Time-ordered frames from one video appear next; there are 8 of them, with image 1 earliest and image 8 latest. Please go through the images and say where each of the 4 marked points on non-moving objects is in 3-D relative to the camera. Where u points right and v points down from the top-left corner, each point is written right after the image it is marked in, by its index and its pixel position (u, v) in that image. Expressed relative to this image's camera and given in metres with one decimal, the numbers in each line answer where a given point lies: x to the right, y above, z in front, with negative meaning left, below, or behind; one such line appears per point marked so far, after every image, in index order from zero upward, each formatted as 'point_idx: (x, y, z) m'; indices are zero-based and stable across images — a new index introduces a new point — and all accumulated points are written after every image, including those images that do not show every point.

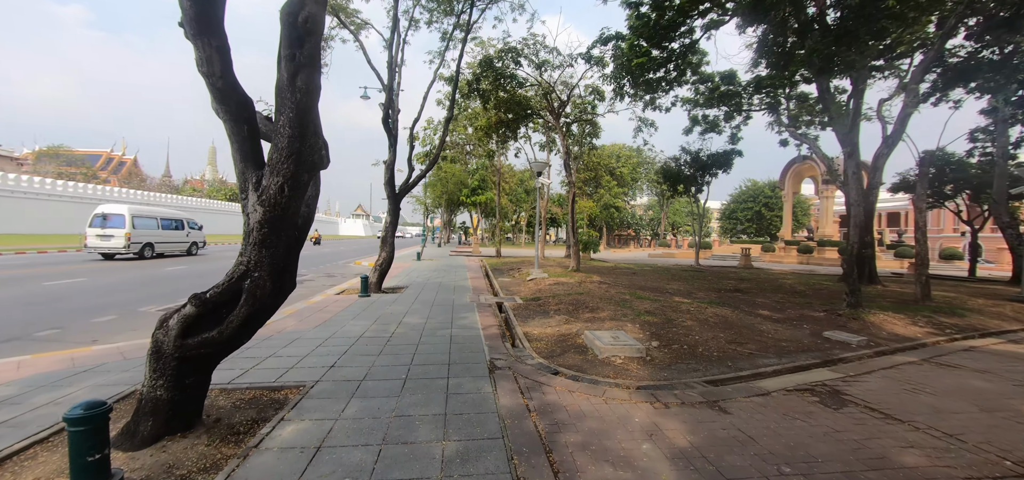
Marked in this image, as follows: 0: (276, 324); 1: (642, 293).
0: (-3.6, -1.3, +5.4) m
1: (+3.4, -1.3, +9.4) m
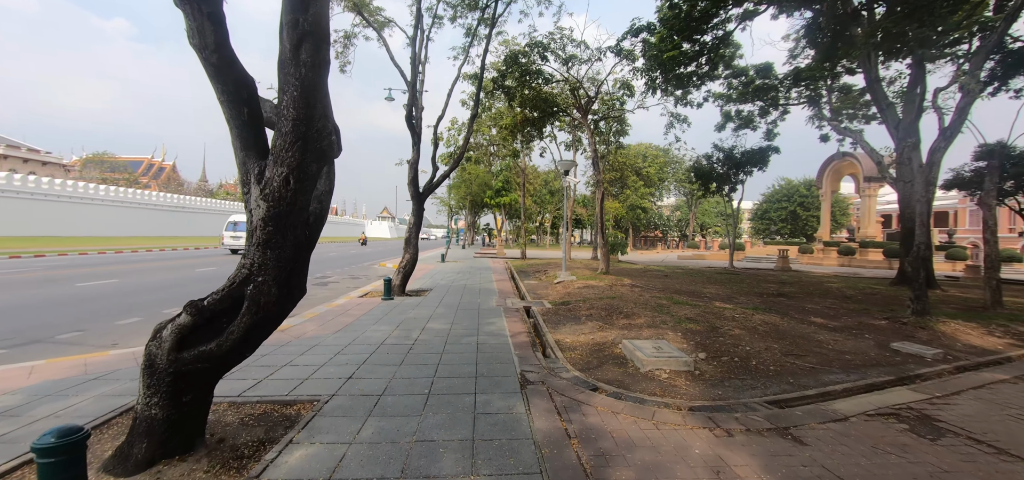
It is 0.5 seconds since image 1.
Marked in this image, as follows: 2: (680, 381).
0: (-3.2, -1.3, +5.2) m
1: (+4.0, -1.3, +8.8) m
2: (+1.8, -1.5, +4.0) m
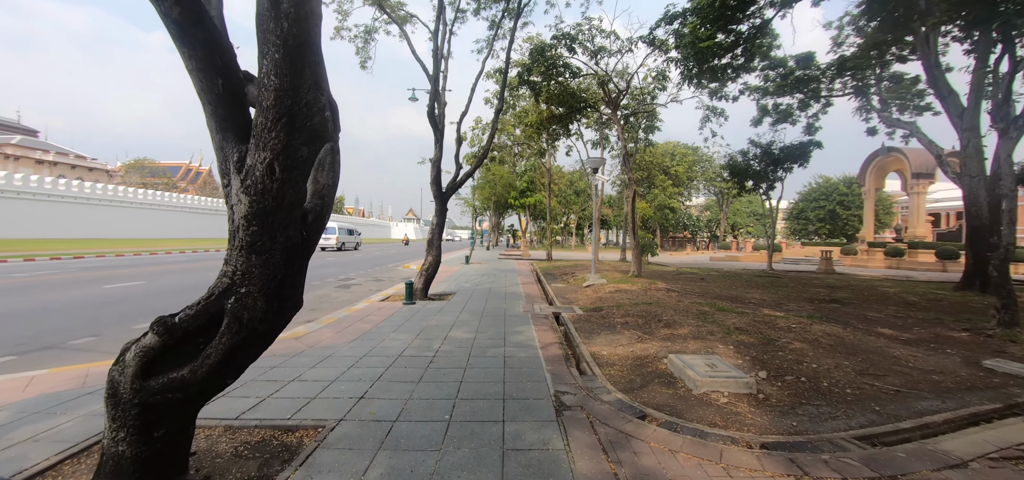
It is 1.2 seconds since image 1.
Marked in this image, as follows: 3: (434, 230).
0: (-2.8, -1.3, +5.0) m
1: (+4.6, -1.4, +8.0) m
2: (+2.1, -1.6, +3.4) m
3: (-1.9, +0.2, +8.6) m
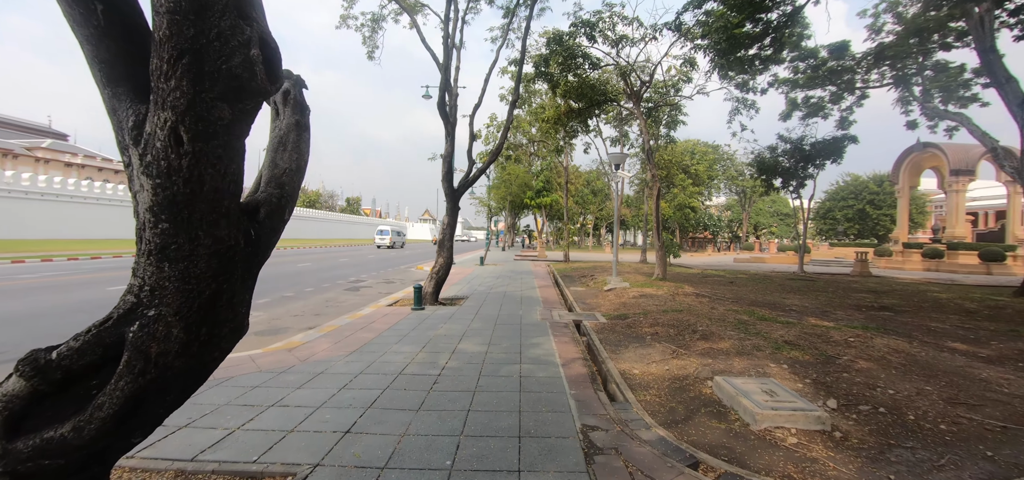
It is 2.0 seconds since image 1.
0: (-2.6, -1.3, +4.5) m
1: (+5.0, -1.4, +7.2) m
2: (+2.3, -1.6, +2.7) m
3: (-1.5, +0.2, +8.1) m
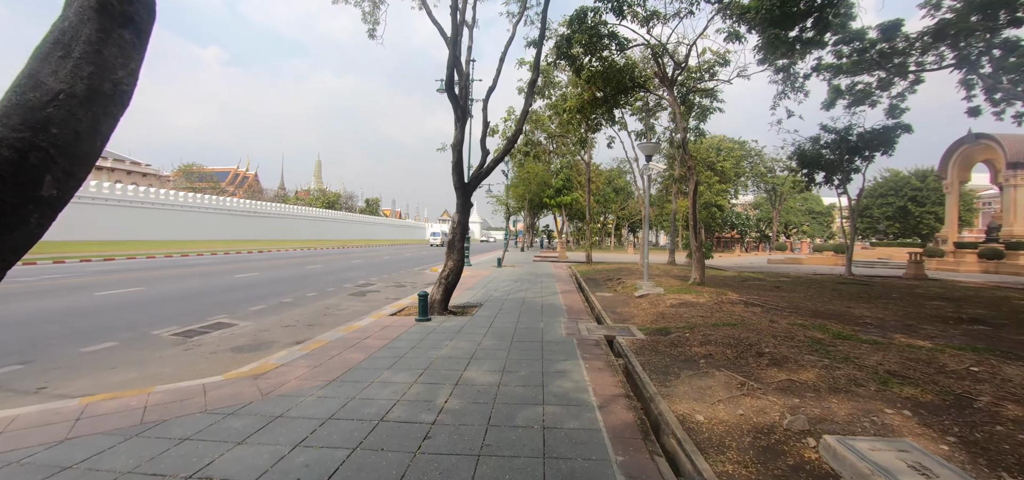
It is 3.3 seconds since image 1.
0: (-2.4, -1.3, +3.6) m
1: (+5.3, -1.4, +6.0) m
2: (+2.4, -1.6, +1.6) m
3: (-1.1, +0.2, +7.2) m
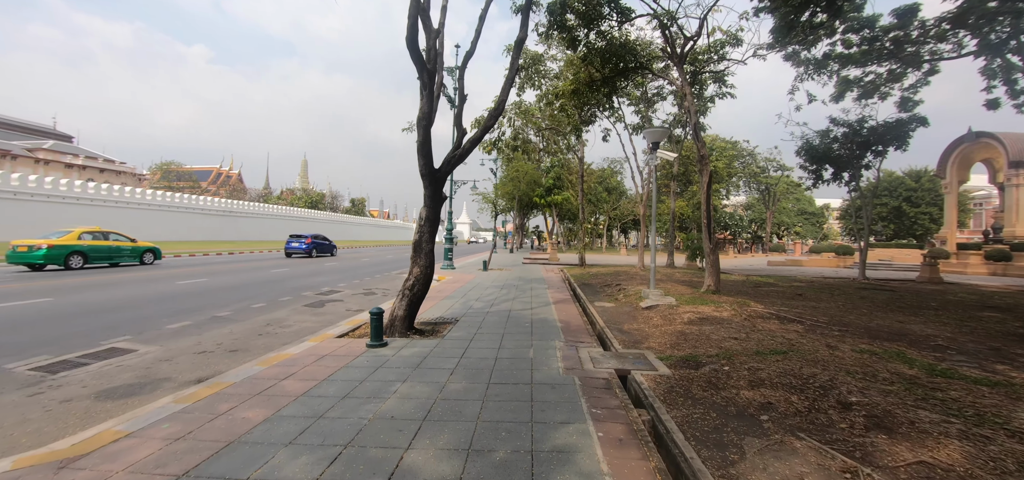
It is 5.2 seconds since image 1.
0: (-2.6, -1.3, +2.1) m
1: (+5.0, -1.4, +4.7) m
2: (+2.2, -1.6, +0.2) m
3: (-1.4, +0.2, +5.7) m
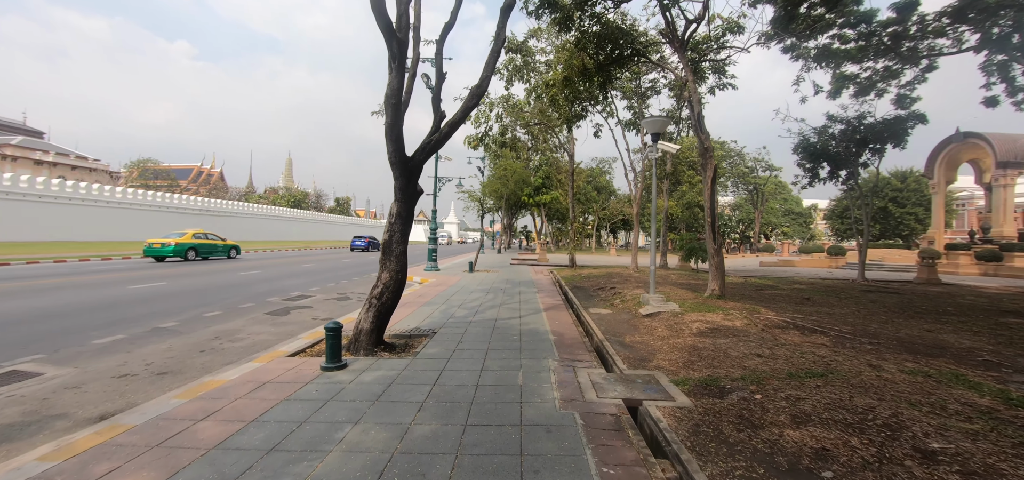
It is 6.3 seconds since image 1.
0: (-2.6, -1.3, +1.2) m
1: (+4.9, -1.4, +4.0) m
2: (+2.2, -1.6, -0.5) m
3: (-1.6, +0.2, +4.9) m
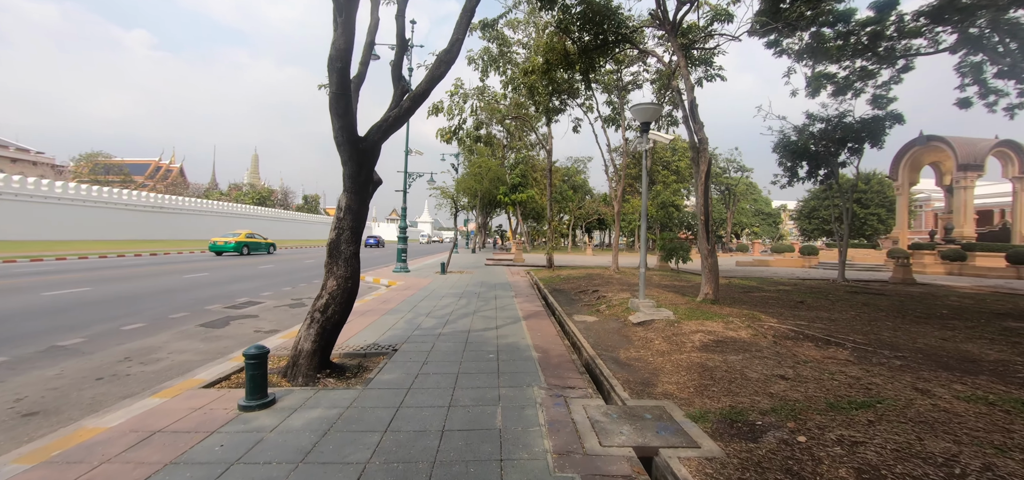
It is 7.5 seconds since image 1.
0: (-2.7, -1.3, +0.3) m
1: (+4.7, -1.4, +3.5) m
2: (+2.3, -1.6, -1.2) m
3: (-1.9, +0.2, +3.9) m
